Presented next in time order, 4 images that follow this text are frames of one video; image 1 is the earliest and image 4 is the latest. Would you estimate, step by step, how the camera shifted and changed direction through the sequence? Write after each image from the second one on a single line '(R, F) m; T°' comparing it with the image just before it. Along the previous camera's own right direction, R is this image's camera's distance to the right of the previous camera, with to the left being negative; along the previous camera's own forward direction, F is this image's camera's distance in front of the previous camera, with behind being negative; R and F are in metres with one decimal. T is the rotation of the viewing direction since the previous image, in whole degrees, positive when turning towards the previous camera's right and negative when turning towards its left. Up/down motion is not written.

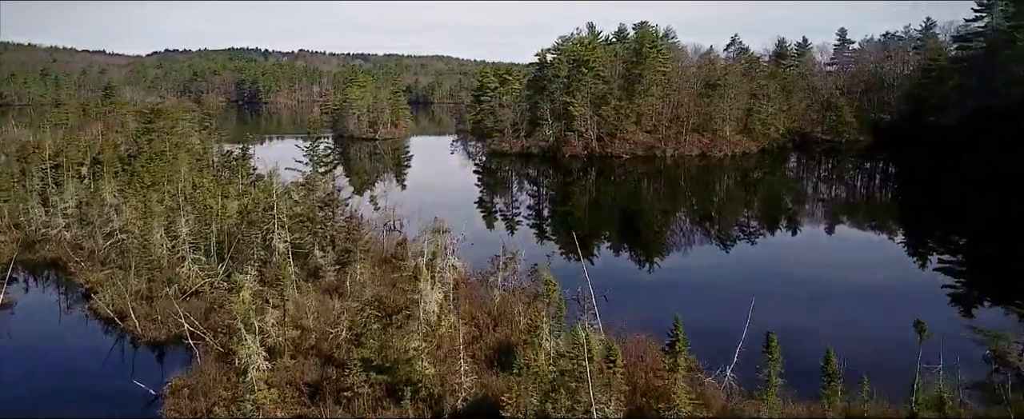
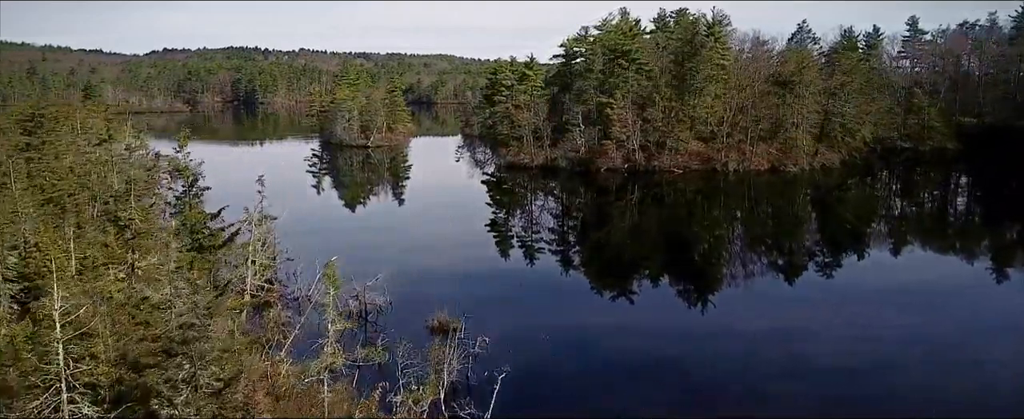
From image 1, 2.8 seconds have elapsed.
(-0.8, +7.6) m; 0°
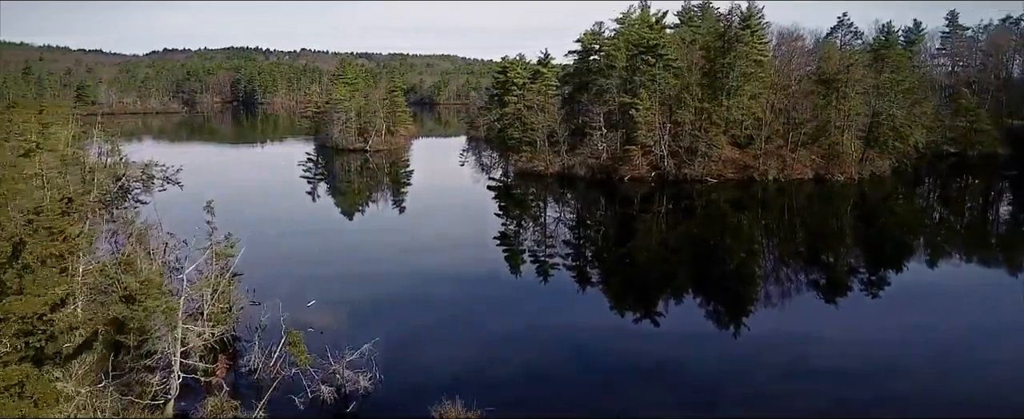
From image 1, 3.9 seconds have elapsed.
(-0.4, +3.2) m; 0°
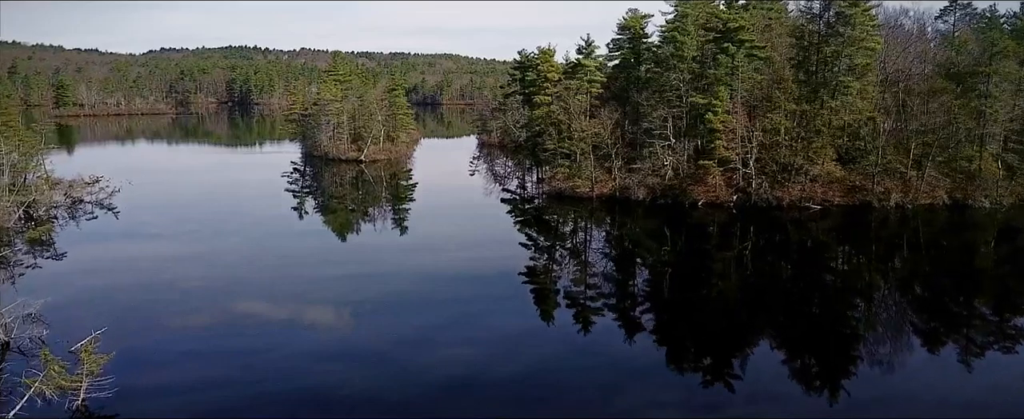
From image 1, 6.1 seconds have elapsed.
(-1.1, +6.5) m; 0°
